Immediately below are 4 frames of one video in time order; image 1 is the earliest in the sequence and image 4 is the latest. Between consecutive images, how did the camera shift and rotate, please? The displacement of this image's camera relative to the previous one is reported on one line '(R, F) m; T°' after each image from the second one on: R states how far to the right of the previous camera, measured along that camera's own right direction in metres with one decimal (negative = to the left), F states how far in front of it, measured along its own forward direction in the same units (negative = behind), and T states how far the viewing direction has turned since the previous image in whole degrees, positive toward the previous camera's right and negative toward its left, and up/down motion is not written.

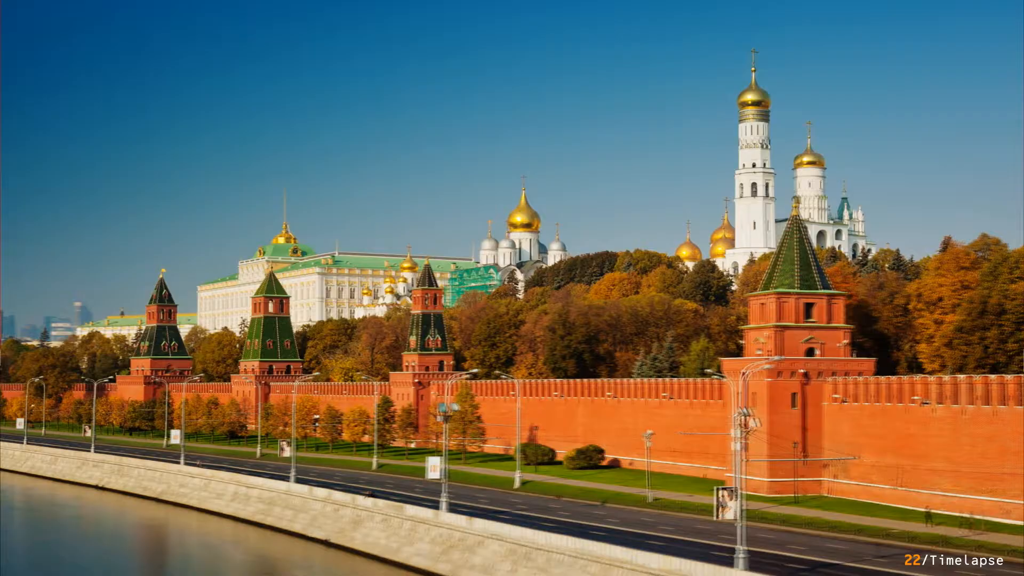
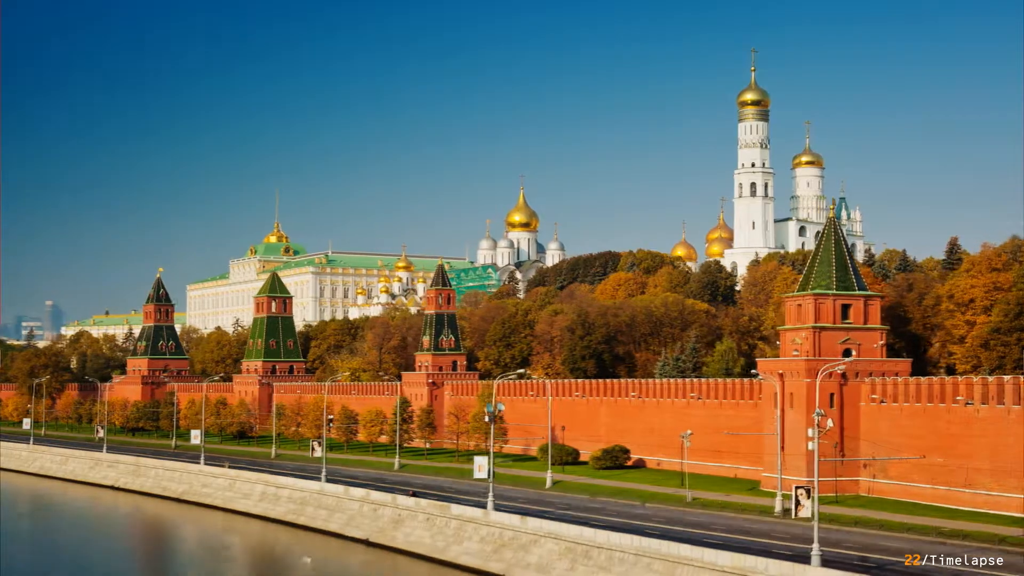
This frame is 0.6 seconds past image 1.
(-2.9, -0.3) m; +2°
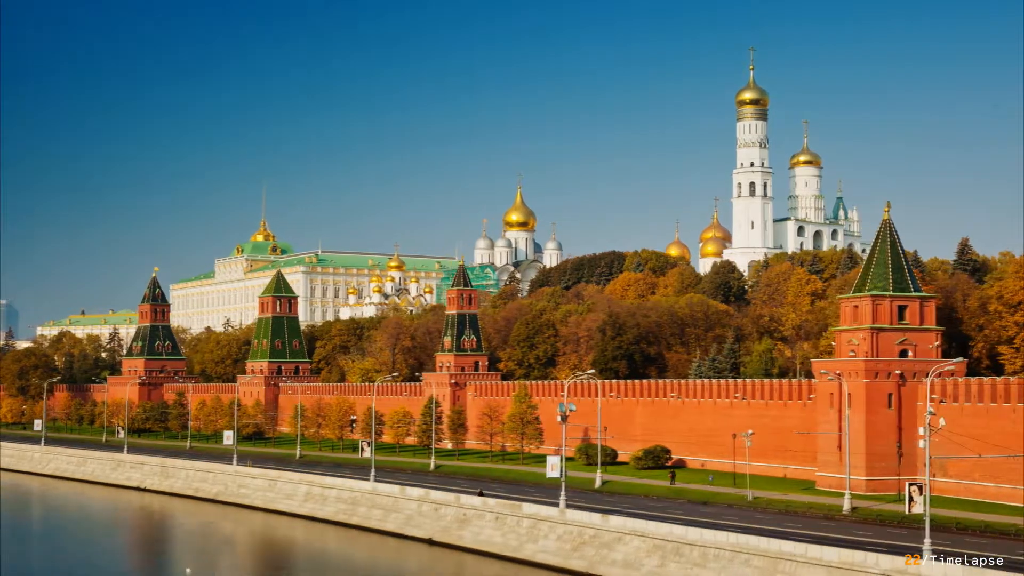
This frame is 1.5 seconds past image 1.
(-4.7, -0.2) m; +3°
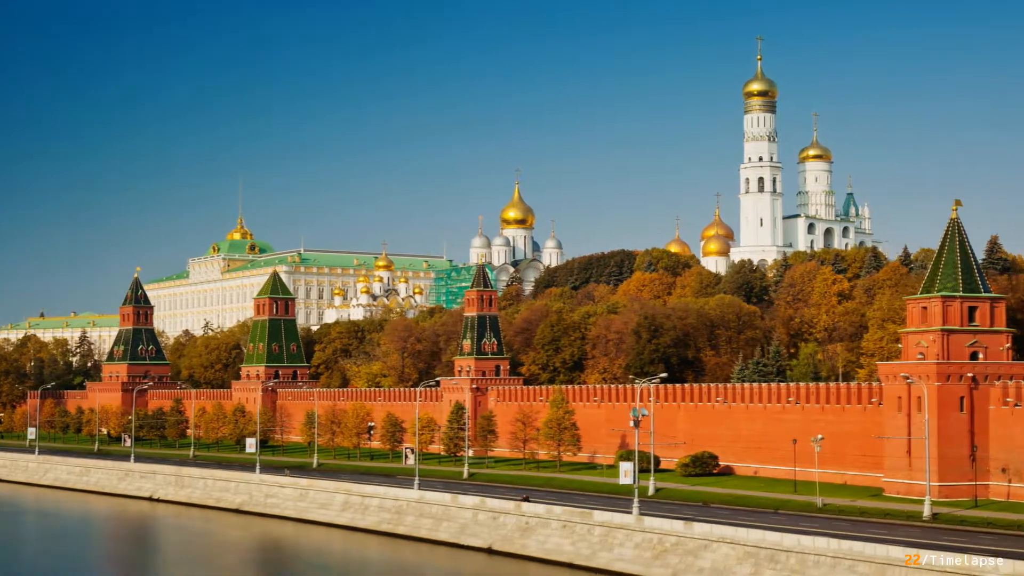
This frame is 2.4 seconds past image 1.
(-4.3, +2.2) m; +3°
